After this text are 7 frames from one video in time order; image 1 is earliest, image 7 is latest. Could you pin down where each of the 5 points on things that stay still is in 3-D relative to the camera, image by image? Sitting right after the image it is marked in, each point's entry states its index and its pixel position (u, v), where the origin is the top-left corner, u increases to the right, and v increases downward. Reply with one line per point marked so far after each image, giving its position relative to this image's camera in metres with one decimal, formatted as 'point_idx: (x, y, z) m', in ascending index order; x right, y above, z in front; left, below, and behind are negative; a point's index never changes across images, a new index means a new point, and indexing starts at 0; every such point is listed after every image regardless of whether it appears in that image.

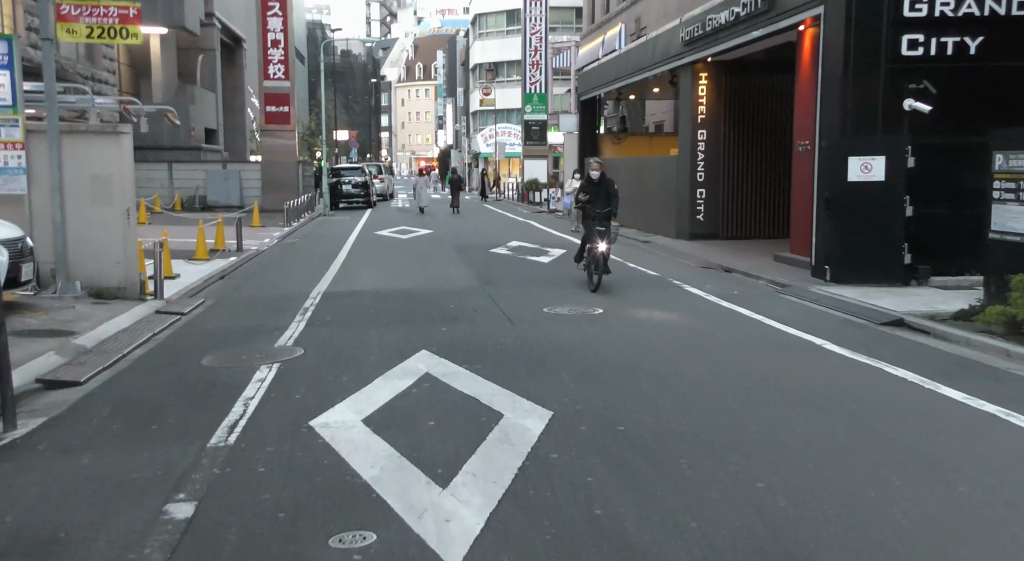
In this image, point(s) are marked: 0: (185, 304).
0: (-4.6, -0.3, +13.1) m
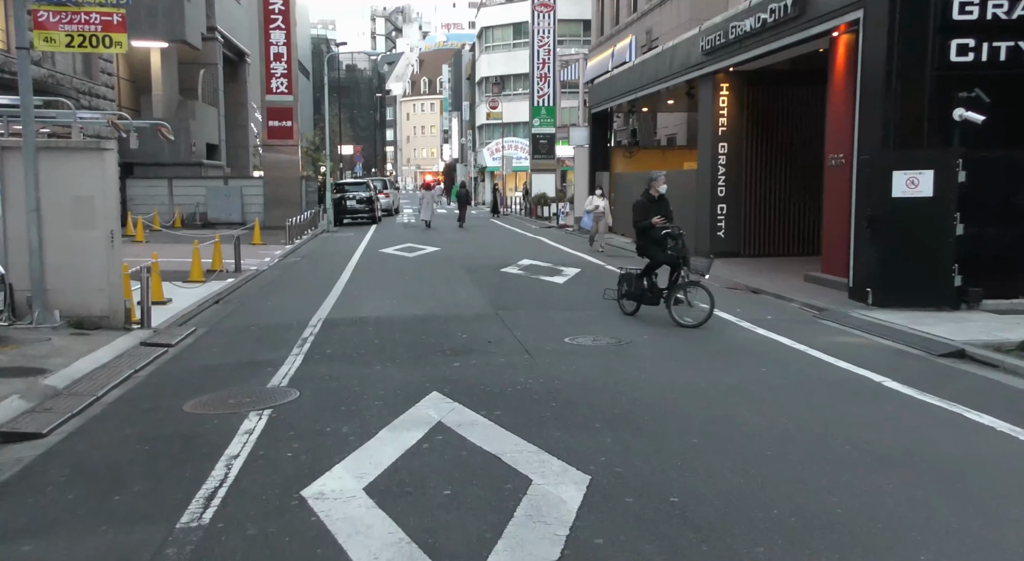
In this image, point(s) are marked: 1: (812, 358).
0: (-4.4, -0.7, +12.0) m
1: (+3.2, -0.8, +9.7) m
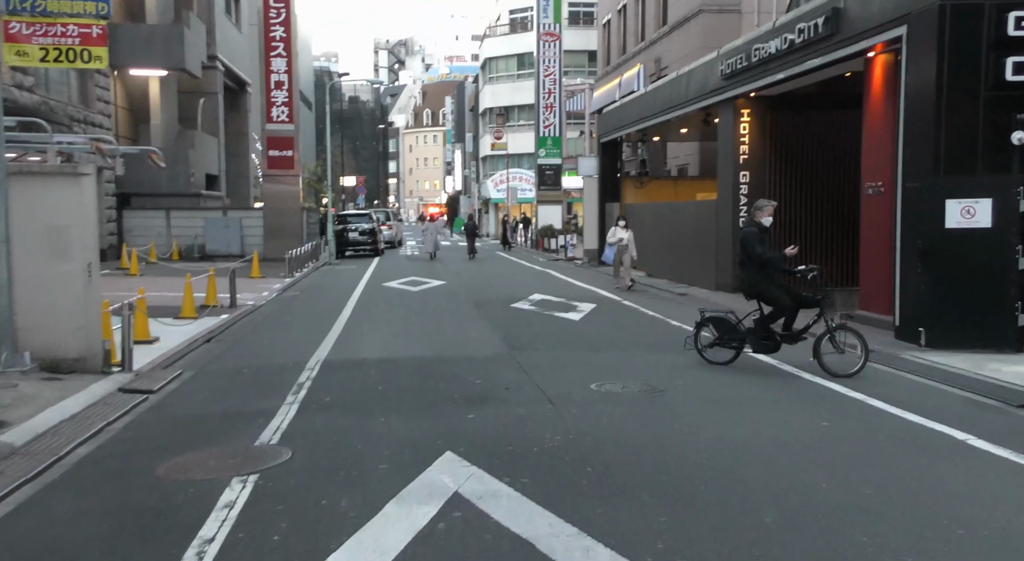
0: (-4.2, -1.2, +10.9) m
1: (+3.4, -1.2, +8.6) m
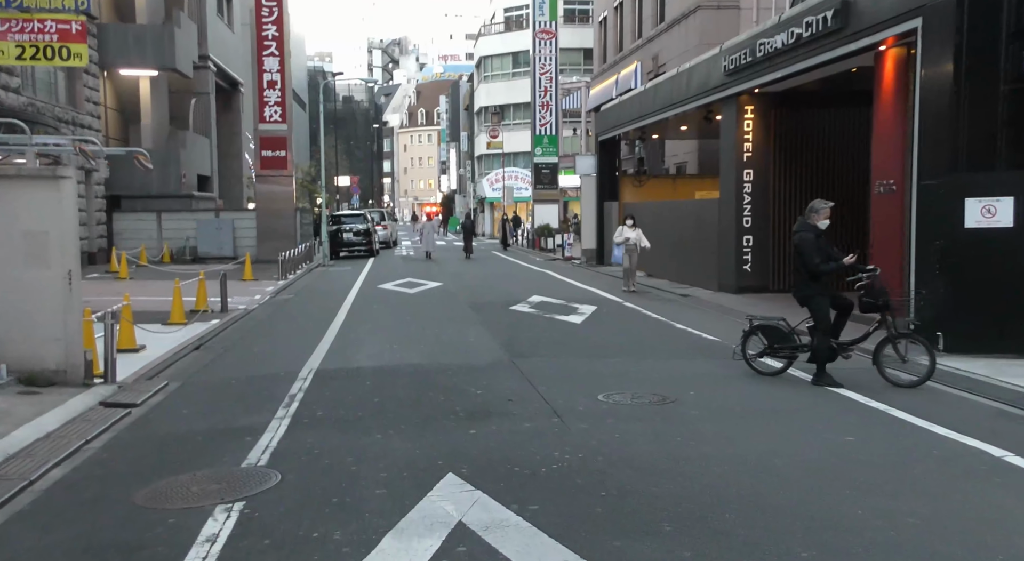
0: (-4.2, -1.2, +10.4) m
1: (+3.4, -1.2, +8.1) m
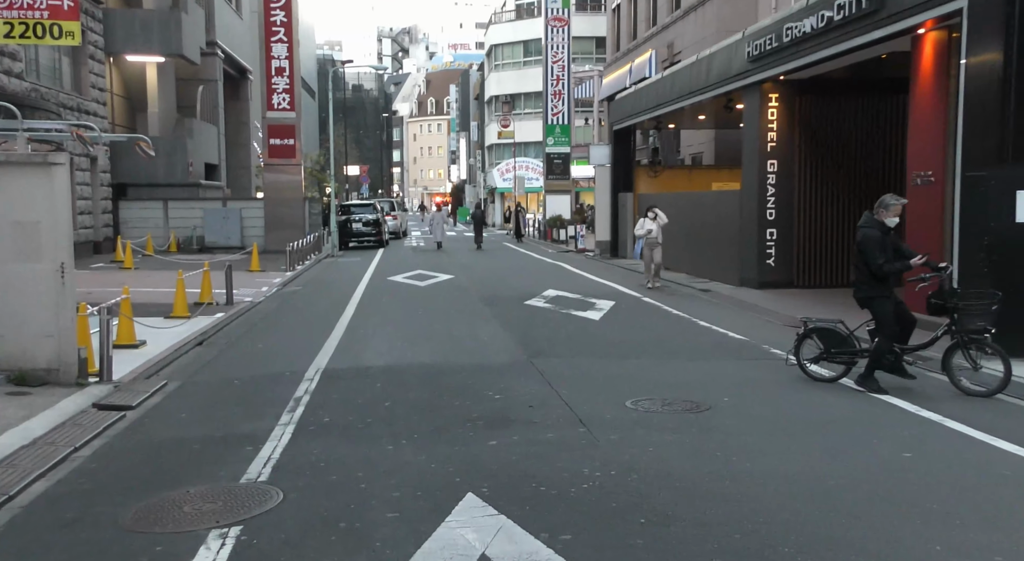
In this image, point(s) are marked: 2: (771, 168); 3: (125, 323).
0: (-4.0, -1.2, +9.8) m
1: (+3.6, -1.2, +7.4) m
2: (+5.1, +2.2, +18.1) m
3: (-5.2, -0.6, +12.2) m
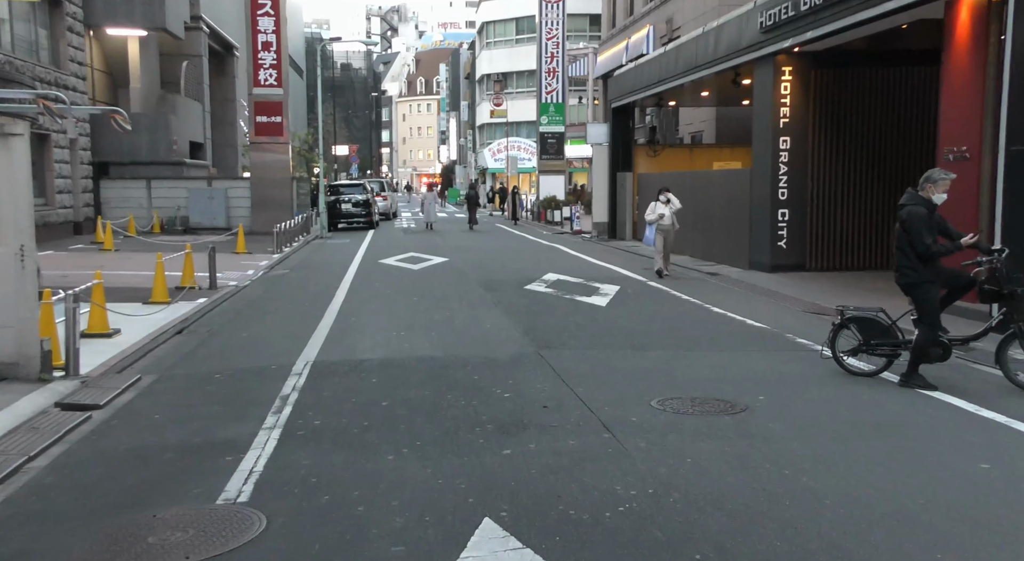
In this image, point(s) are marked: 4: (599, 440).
0: (-3.9, -1.0, +8.8) m
1: (+3.7, -1.1, +6.6) m
2: (+5.1, +2.5, +17.2) m
3: (-5.1, -0.4, +11.3) m
4: (+0.6, -1.1, +6.5) m
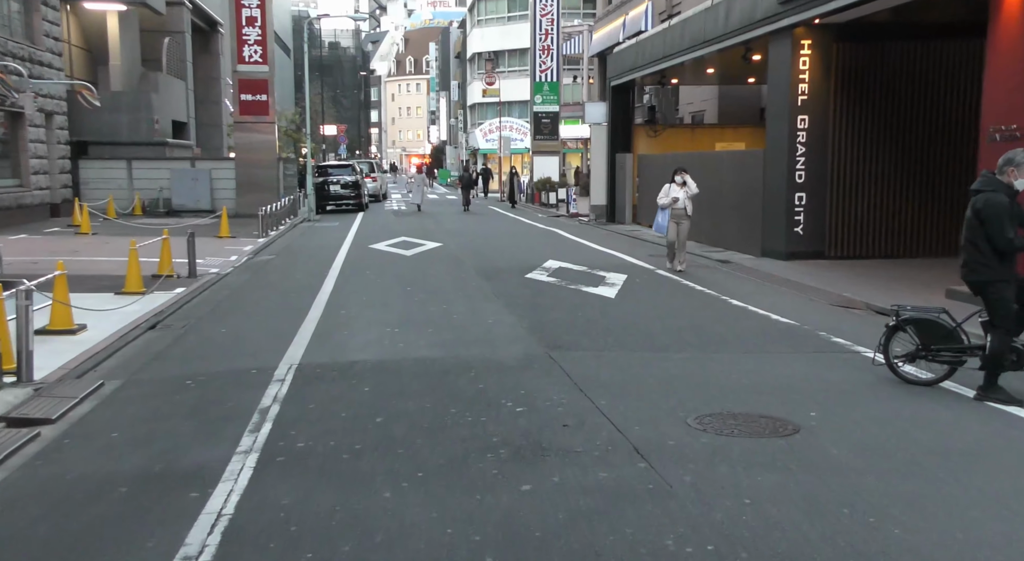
0: (-3.8, -1.0, +7.8) m
1: (+3.8, -1.1, +5.6) m
2: (+5.1, +2.7, +16.2) m
3: (-5.0, -0.3, +10.2) m
4: (+0.8, -1.1, +5.5) m
